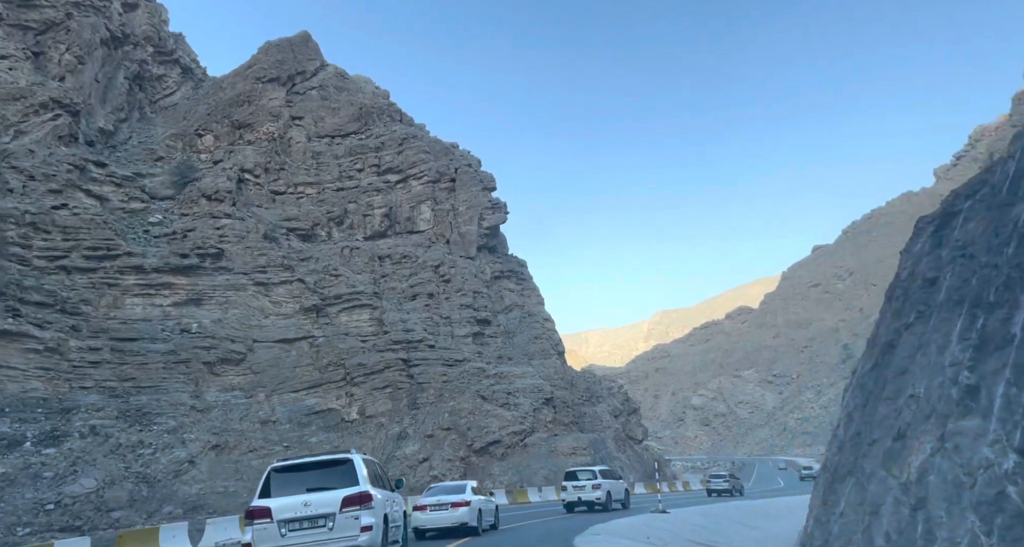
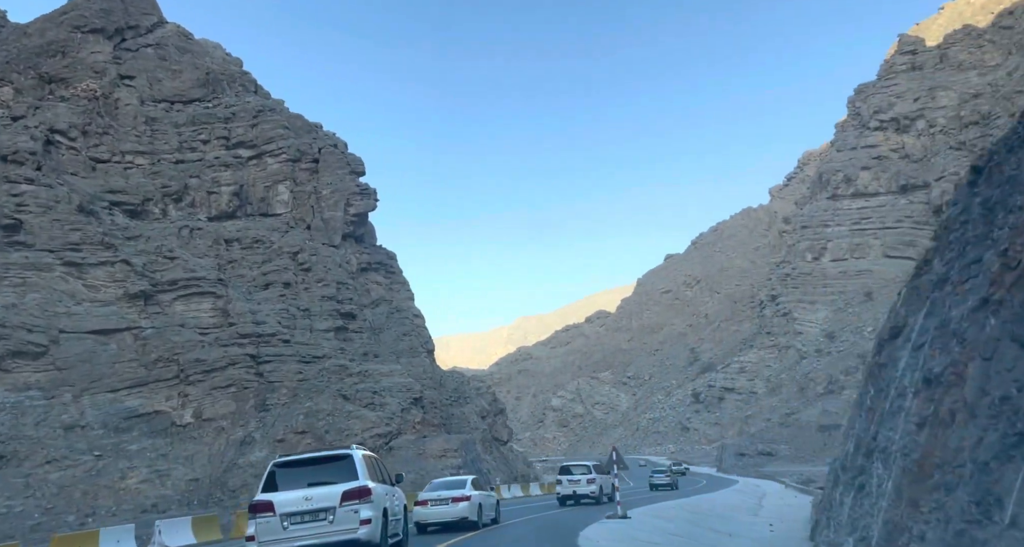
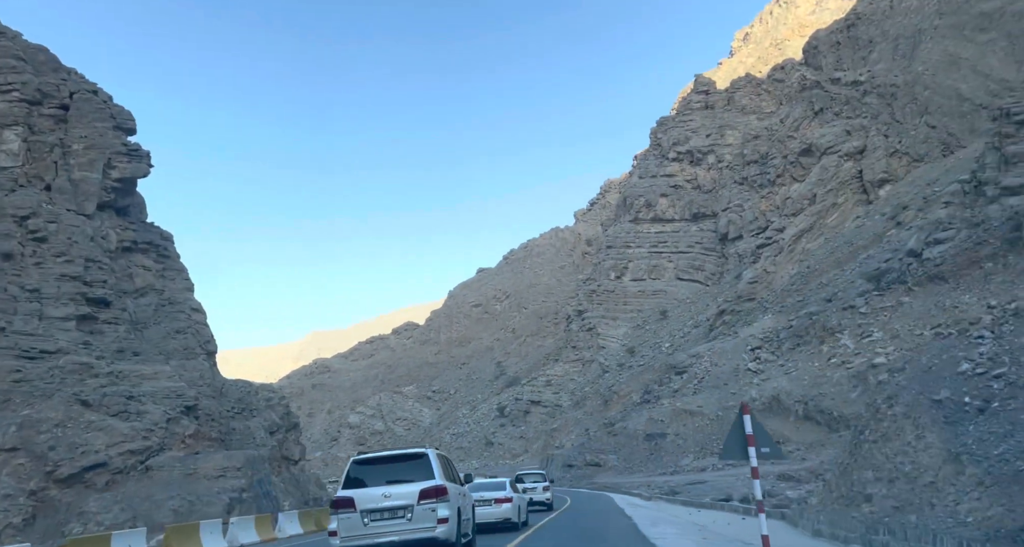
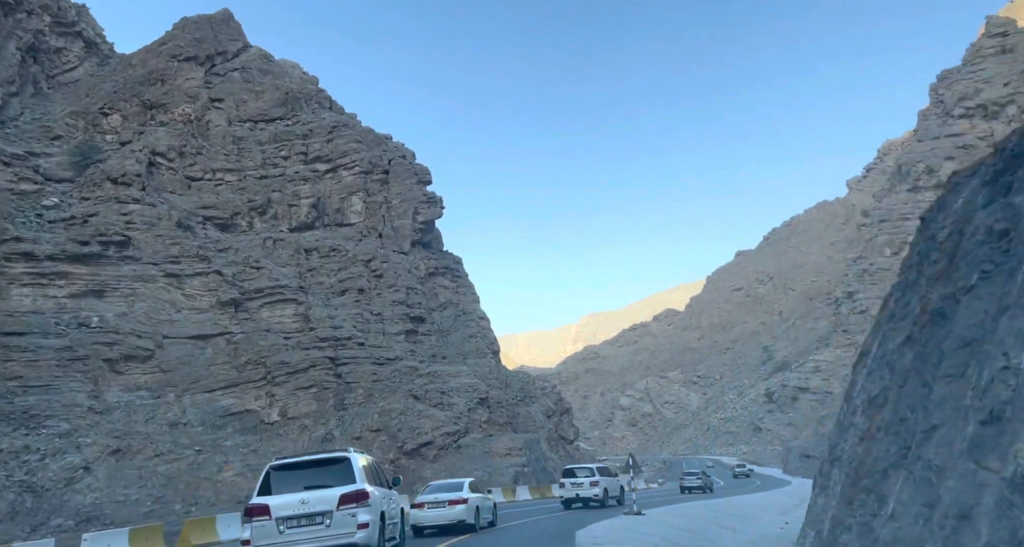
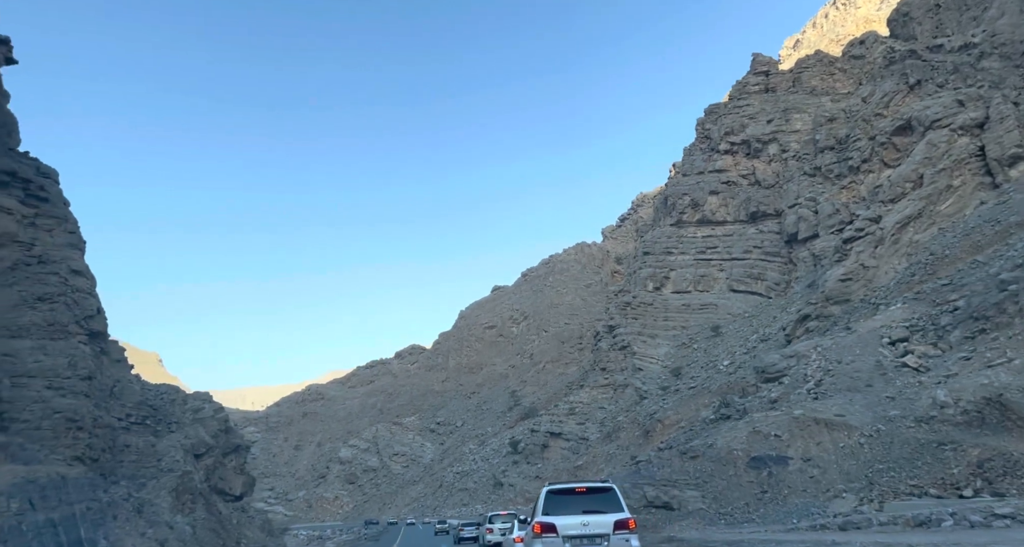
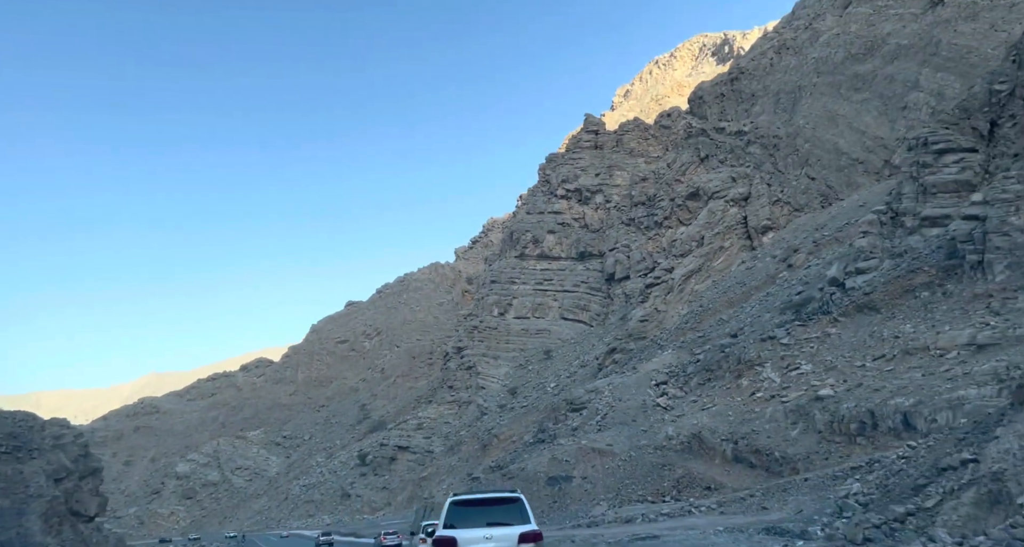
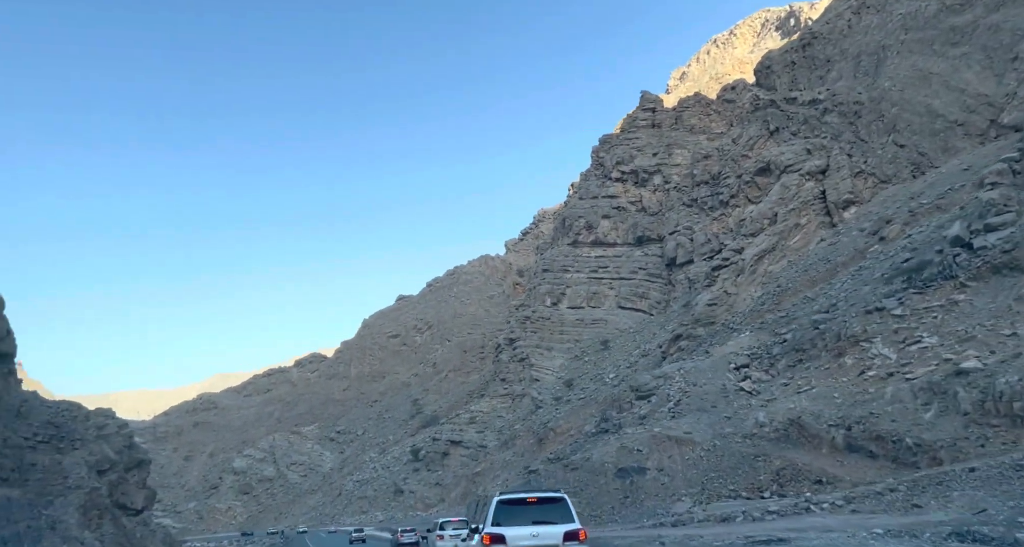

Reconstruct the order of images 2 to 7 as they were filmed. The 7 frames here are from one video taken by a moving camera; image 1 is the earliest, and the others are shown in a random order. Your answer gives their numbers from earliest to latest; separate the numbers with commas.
4, 2, 3, 6, 7, 5
